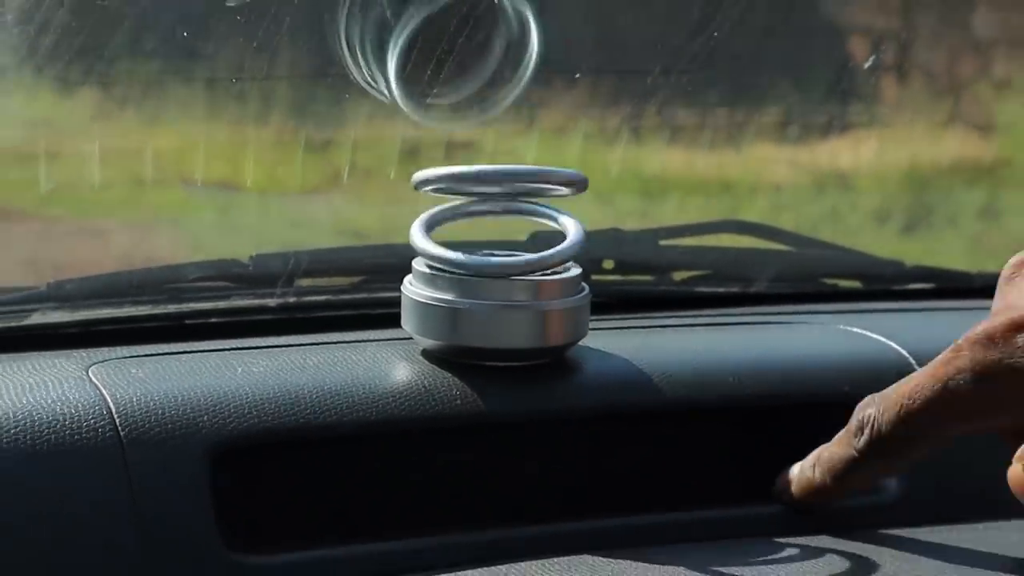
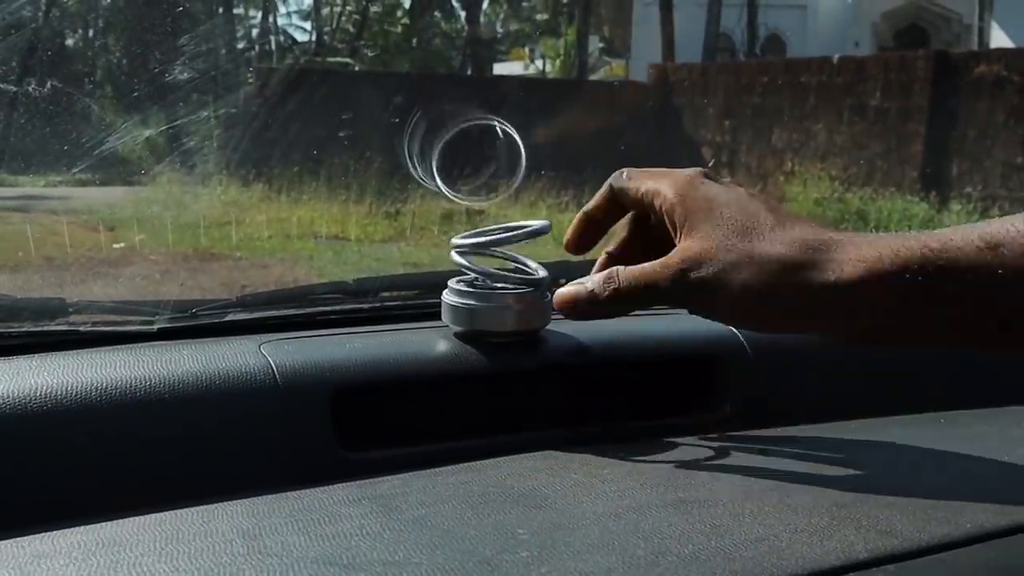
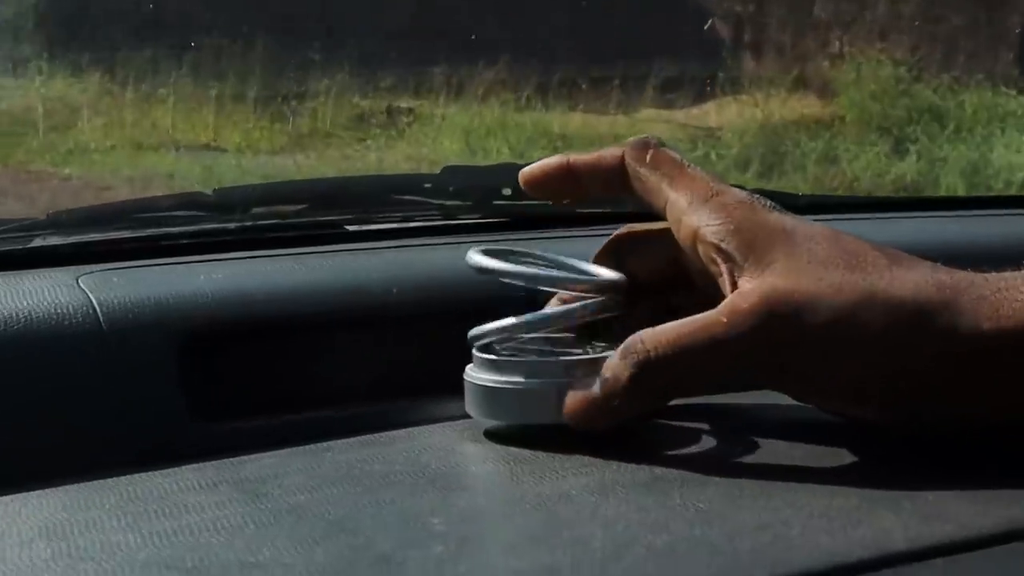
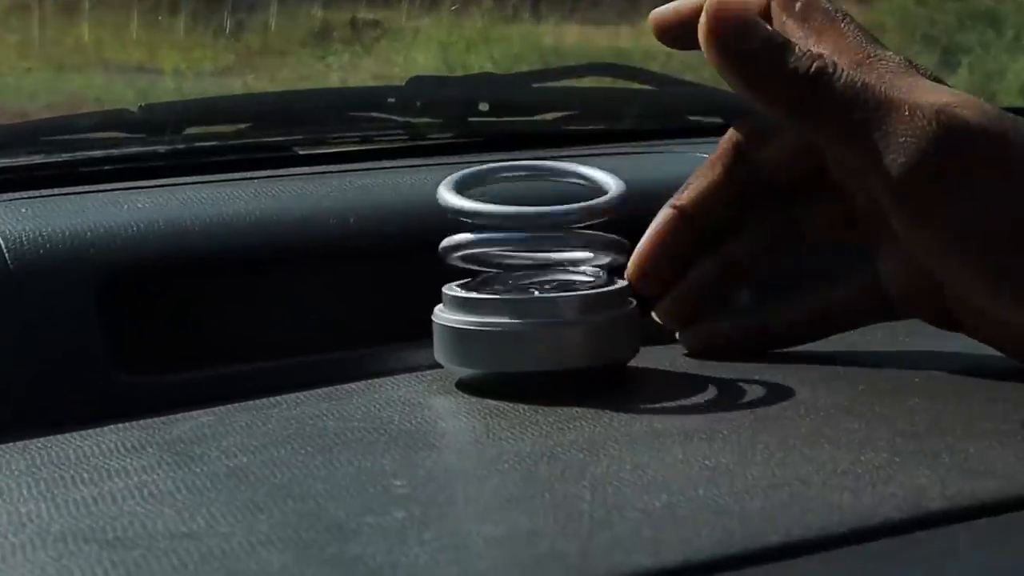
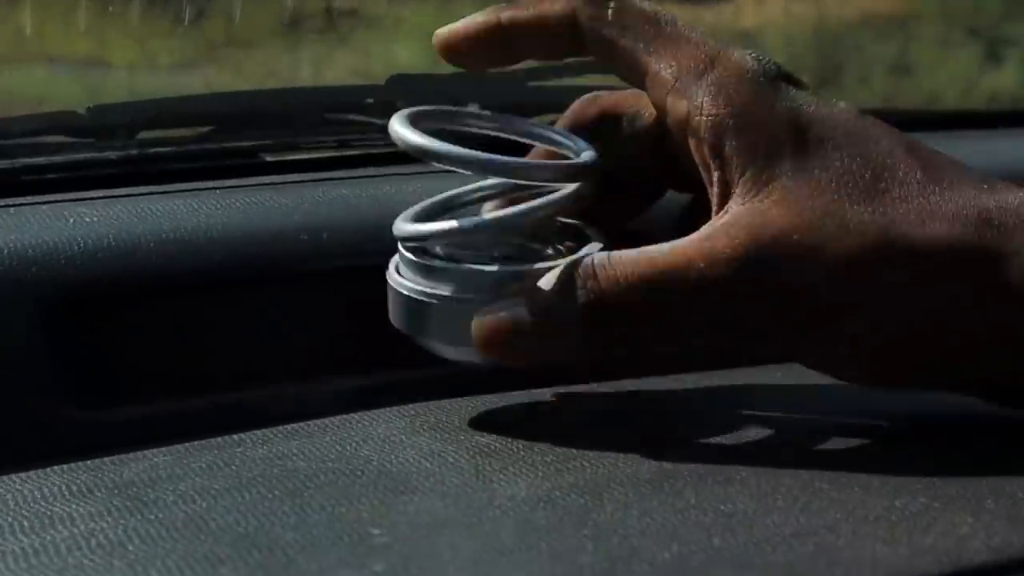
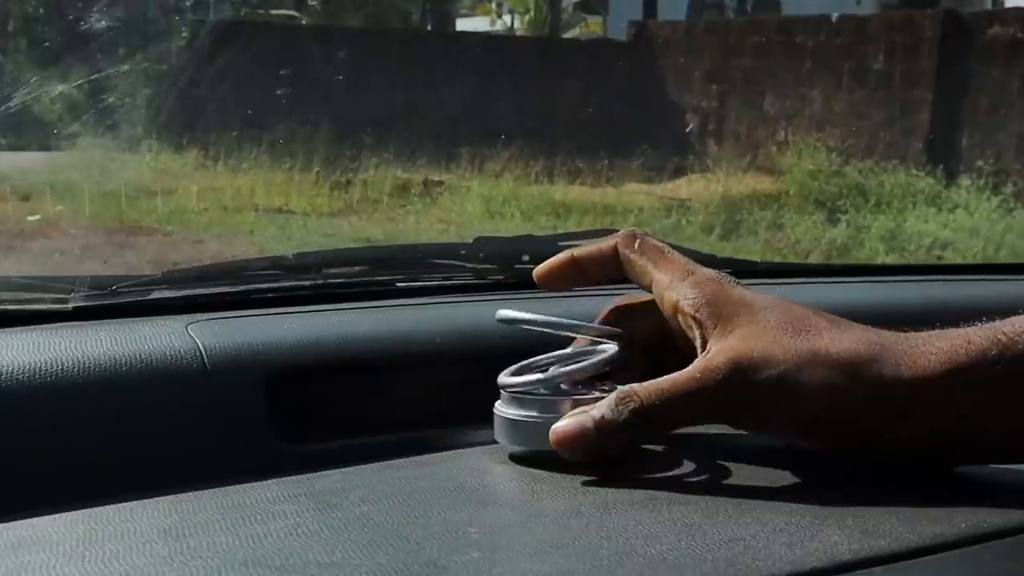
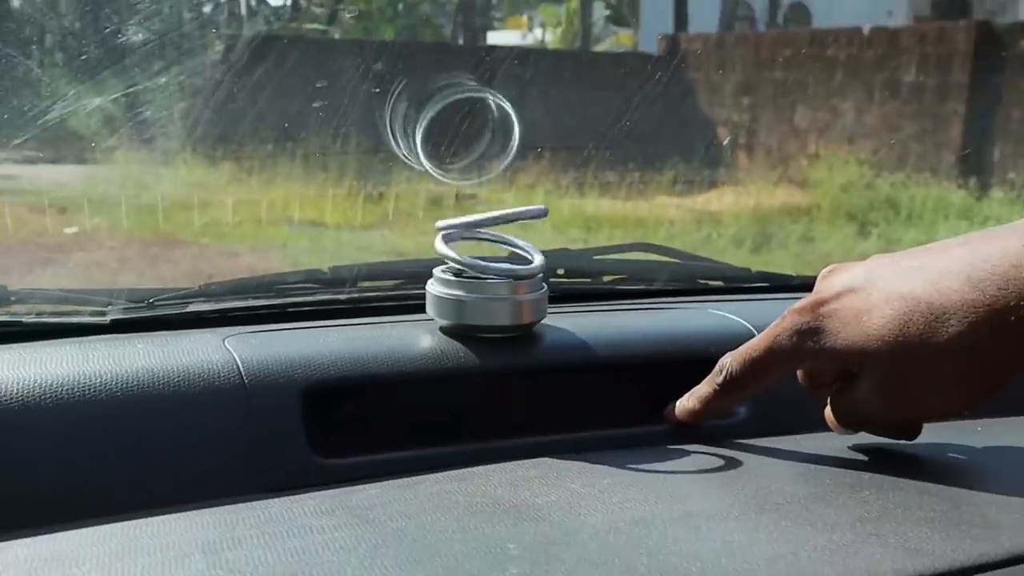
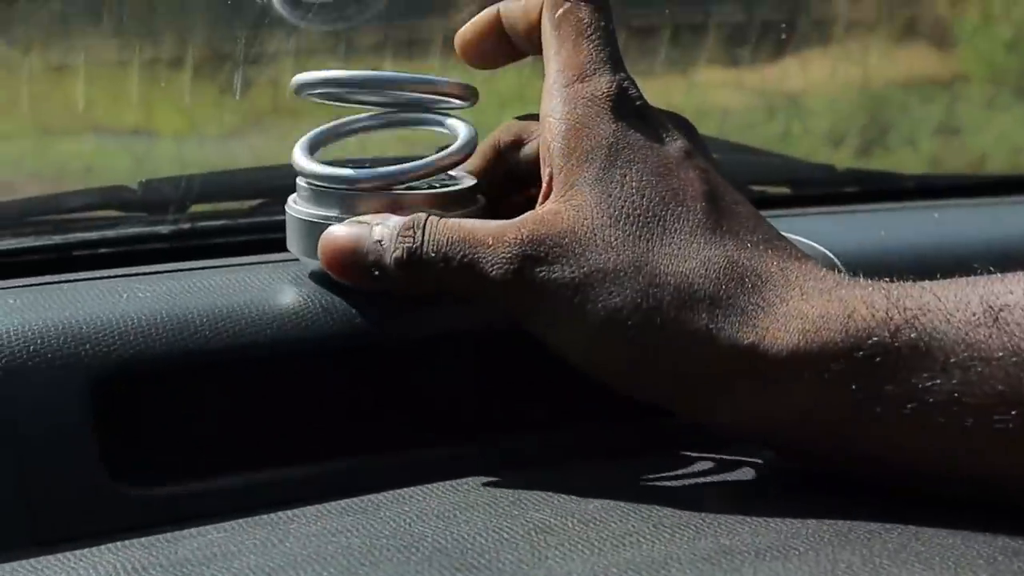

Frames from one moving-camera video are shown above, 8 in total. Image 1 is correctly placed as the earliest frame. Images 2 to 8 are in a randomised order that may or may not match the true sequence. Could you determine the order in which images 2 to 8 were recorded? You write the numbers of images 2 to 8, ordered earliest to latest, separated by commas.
7, 2, 6, 3, 4, 5, 8
